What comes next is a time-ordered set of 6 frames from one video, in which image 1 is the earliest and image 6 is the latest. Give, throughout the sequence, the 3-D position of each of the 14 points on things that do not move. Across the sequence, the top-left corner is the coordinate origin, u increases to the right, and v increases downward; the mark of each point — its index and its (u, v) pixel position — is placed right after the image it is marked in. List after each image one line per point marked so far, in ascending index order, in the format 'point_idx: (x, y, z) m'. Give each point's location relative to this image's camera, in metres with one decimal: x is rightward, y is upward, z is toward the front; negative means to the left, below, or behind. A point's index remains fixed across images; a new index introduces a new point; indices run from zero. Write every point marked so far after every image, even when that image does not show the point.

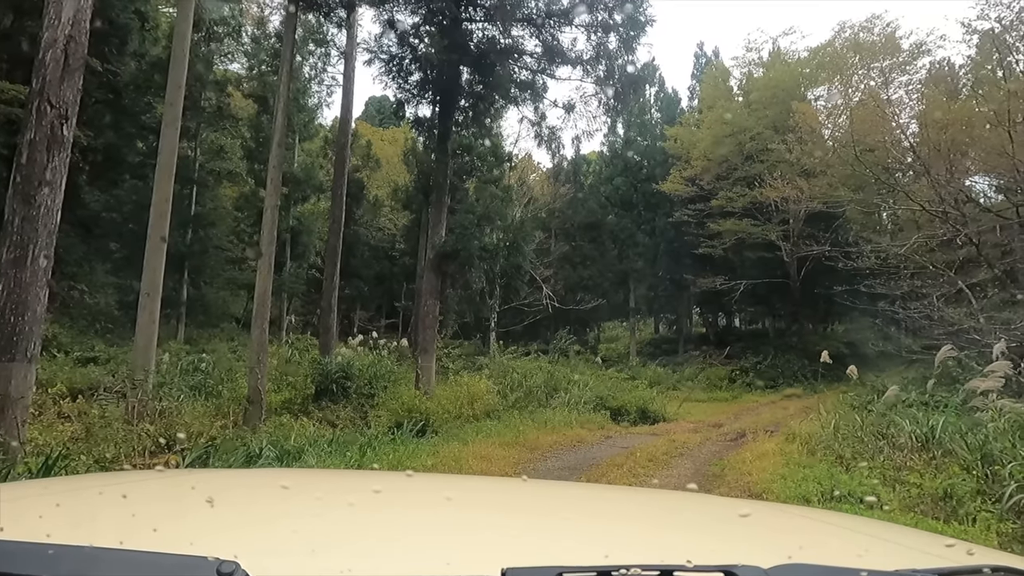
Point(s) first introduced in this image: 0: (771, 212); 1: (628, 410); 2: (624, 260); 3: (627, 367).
0: (+5.1, +1.5, +10.5) m
1: (+2.0, -2.1, +9.1) m
2: (+2.6, +0.6, +12.6) m
3: (+2.4, -1.6, +11.1) m
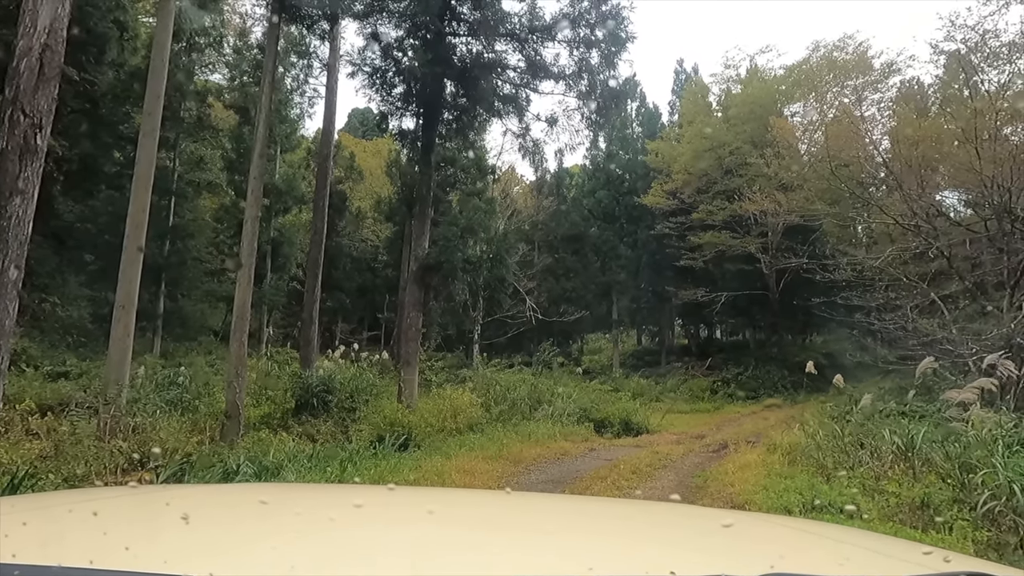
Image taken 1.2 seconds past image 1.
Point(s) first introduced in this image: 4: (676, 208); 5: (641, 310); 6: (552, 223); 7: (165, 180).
0: (+4.8, +1.3, +10.7) m
1: (+1.7, -2.3, +9.1) m
2: (+2.2, +0.4, +12.7) m
3: (+2.1, -1.9, +11.1) m
4: (+3.6, +1.8, +11.7) m
5: (+2.8, -0.5, +12.0) m
6: (+1.1, +1.5, +13.3) m
7: (-8.5, +2.7, +13.1) m
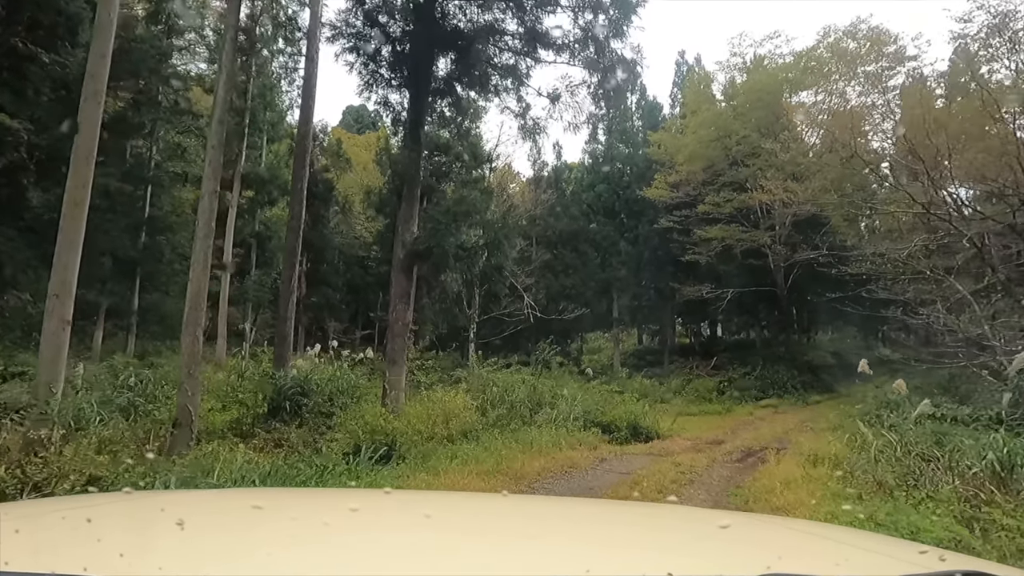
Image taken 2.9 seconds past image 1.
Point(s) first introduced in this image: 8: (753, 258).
0: (+4.7, +1.4, +10.3) m
1: (+1.7, -2.2, +8.6) m
2: (+2.1, +0.4, +12.2) m
3: (+2.0, -1.8, +10.7) m
4: (+3.5, +1.8, +11.3) m
5: (+2.8, -0.5, +11.5) m
6: (+1.0, +1.6, +12.8) m
7: (-8.6, +2.7, +12.5) m
8: (+4.7, +0.6, +10.4) m
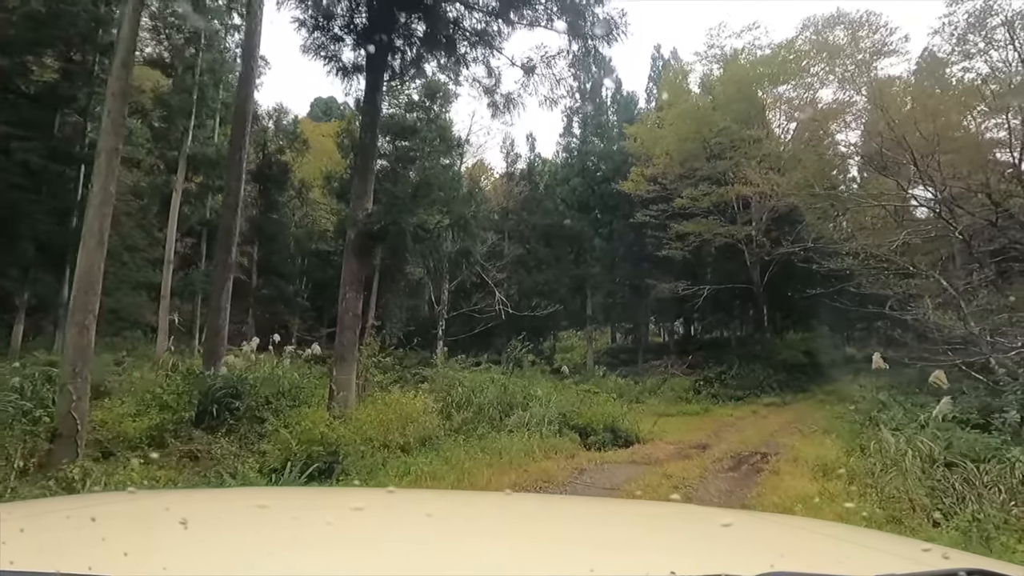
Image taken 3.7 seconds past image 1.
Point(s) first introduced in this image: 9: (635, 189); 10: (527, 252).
0: (+4.2, +1.4, +10.0) m
1: (+1.2, -2.1, +8.2) m
2: (+1.5, +0.5, +11.8) m
3: (+1.4, -1.7, +10.3) m
4: (+2.9, +1.9, +10.9) m
5: (+2.2, -0.4, +11.1) m
6: (+0.3, +1.7, +12.3) m
7: (-9.2, +2.9, +11.6) m
8: (+4.1, +0.7, +10.2) m
9: (+2.6, +2.0, +11.1) m
10: (+0.4, +0.8, +12.0) m
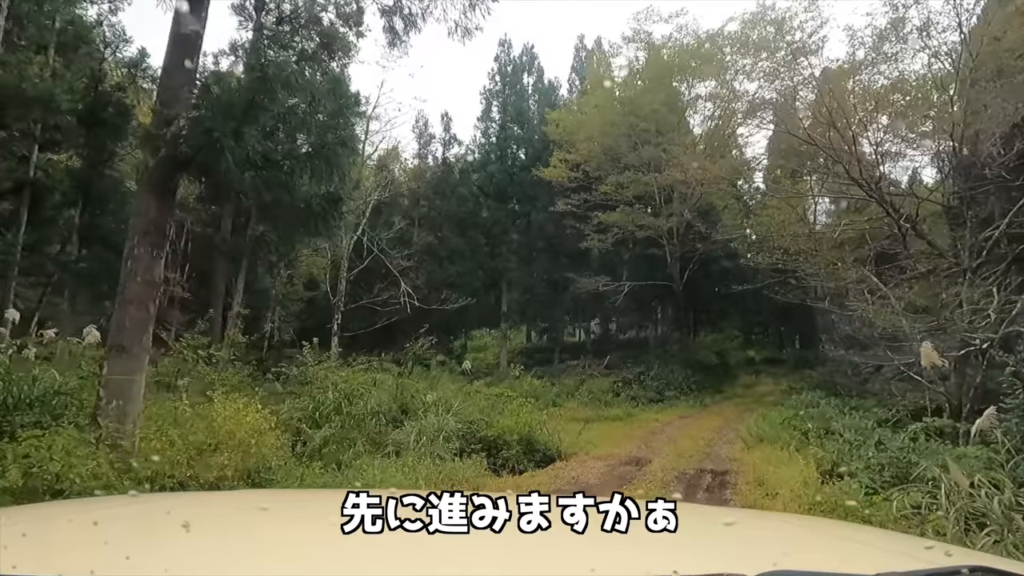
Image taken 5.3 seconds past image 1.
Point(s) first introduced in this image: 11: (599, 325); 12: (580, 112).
0: (+2.6, +1.5, +9.5) m
1: (-0.1, -2.0, +7.3) m
2: (-0.3, +0.7, +10.9) m
3: (-0.2, -1.6, +9.4) m
4: (+1.2, +2.0, +10.3) m
5: (+0.4, -0.3, +10.3) m
6: (-1.5, +1.8, +11.2) m
7: (-10.8, +3.3, +9.0) m
8: (+2.5, +0.7, +9.7) m
9: (+0.9, +2.1, +10.4) m
10: (-1.5, +1.0, +10.9) m
11: (+1.6, -0.7, +10.0) m
12: (+1.3, +3.3, +10.2) m
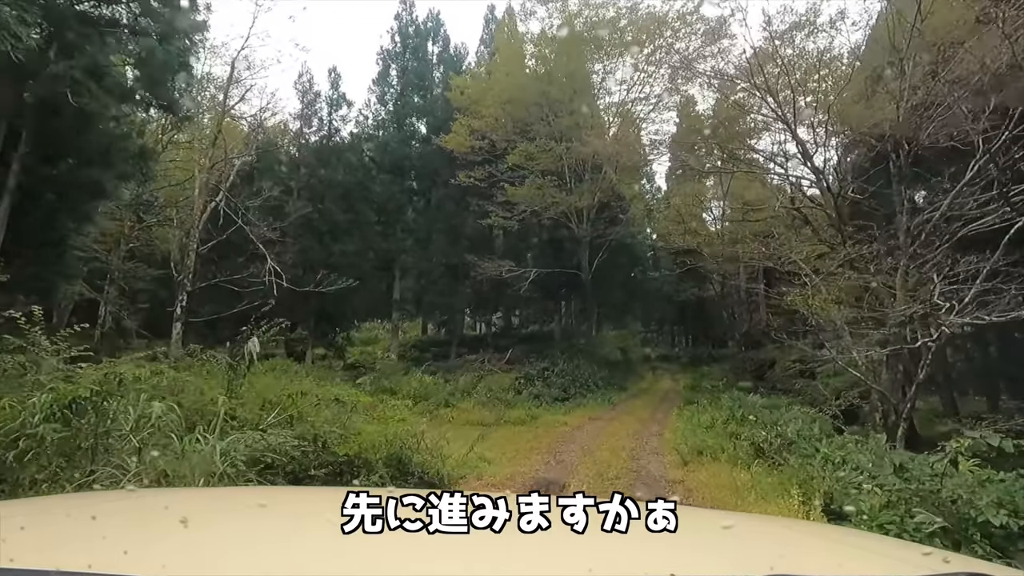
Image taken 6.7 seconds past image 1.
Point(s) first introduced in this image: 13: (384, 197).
0: (+1.0, +1.7, +8.7) m
1: (-1.5, -1.7, +6.0) m
2: (-2.2, +1.0, +9.5) m
3: (-1.9, -1.3, +8.0) m
4: (-0.5, +2.2, +9.1) m
5: (-1.4, 0.0, +9.1) m
6: (-3.4, +2.2, +9.6) m
7: (-12.1, +3.9, +5.8) m
8: (+0.8, +0.9, +8.8) m
9: (-0.9, +2.4, +9.2) m
10: (-3.3, +1.3, +9.3) m
11: (-0.2, -0.4, +9.0) m
12: (-0.4, +3.6, +9.1) m
13: (-2.3, +1.6, +9.5) m
